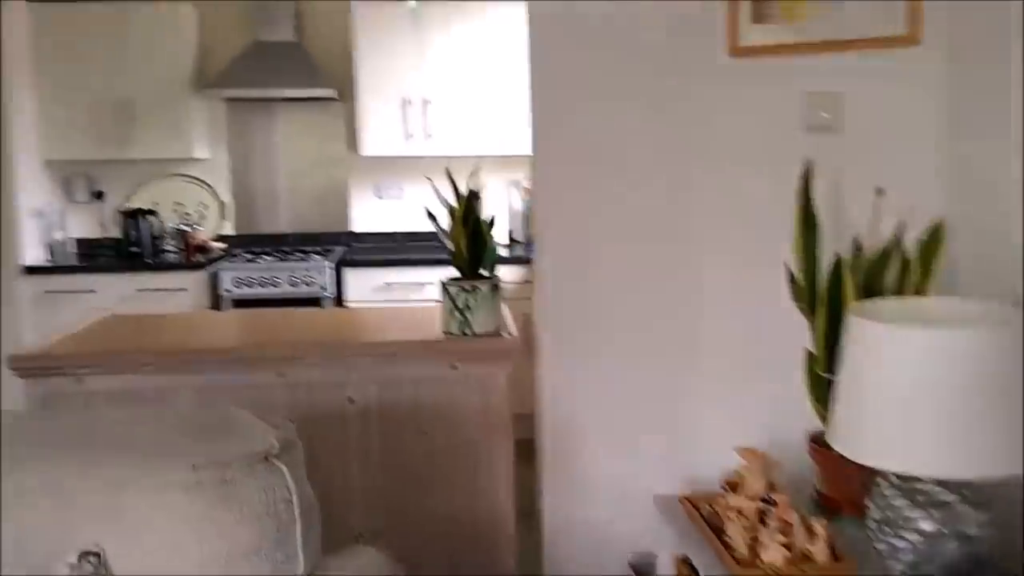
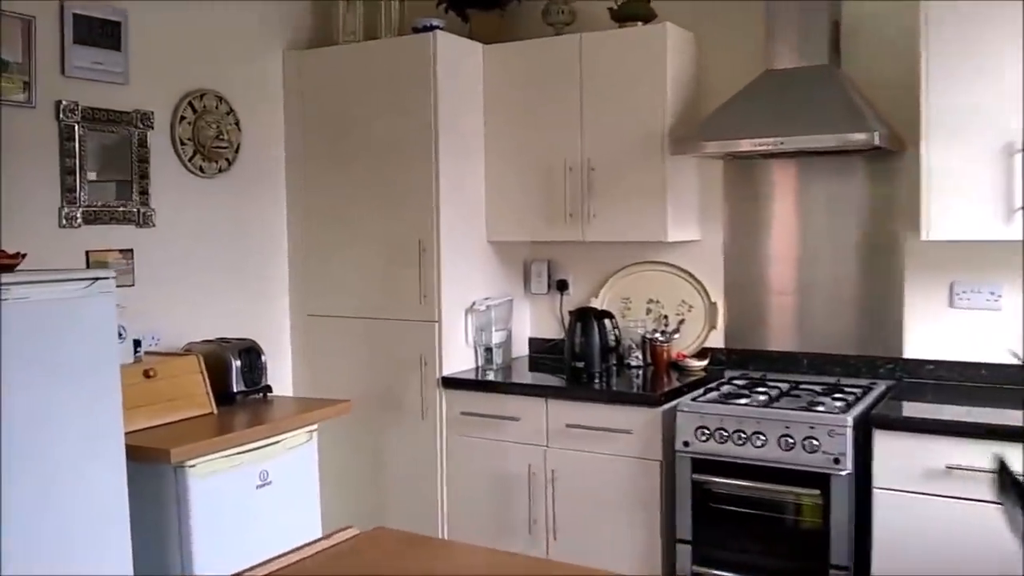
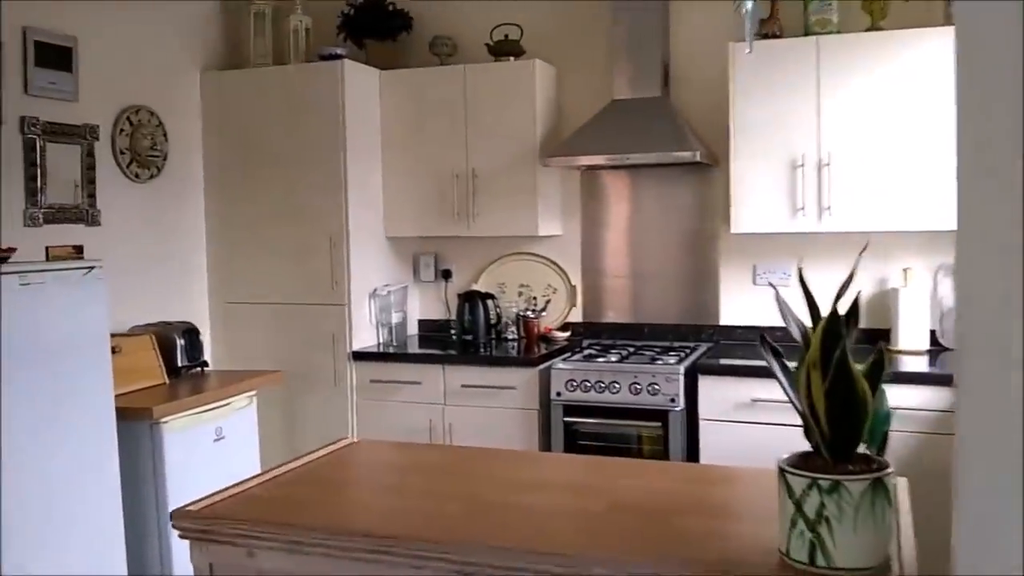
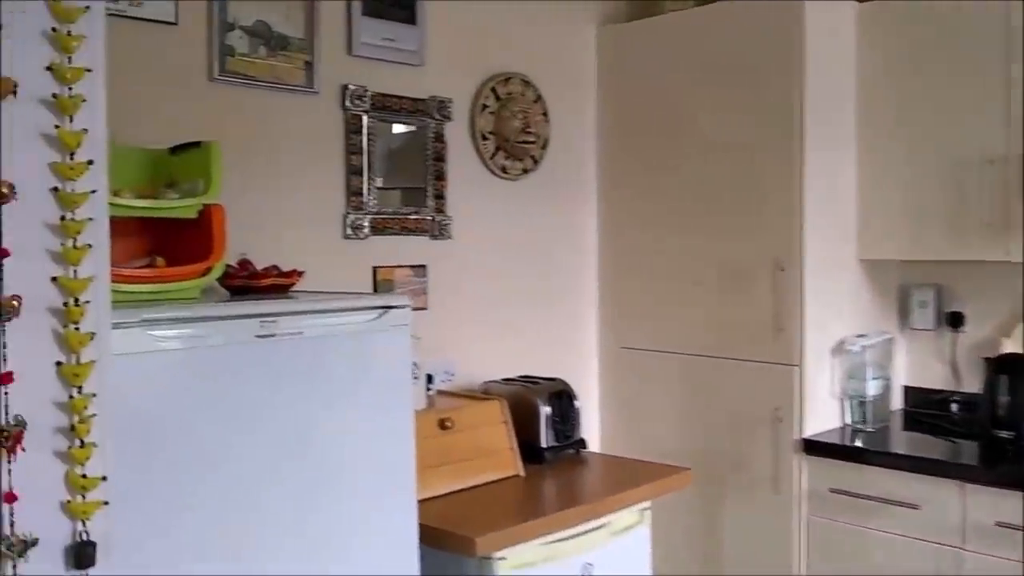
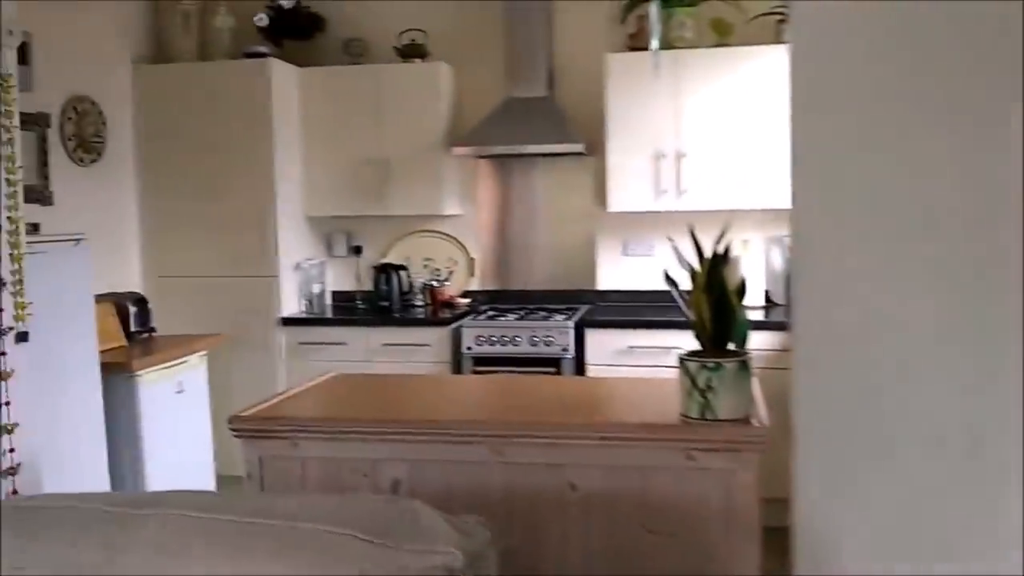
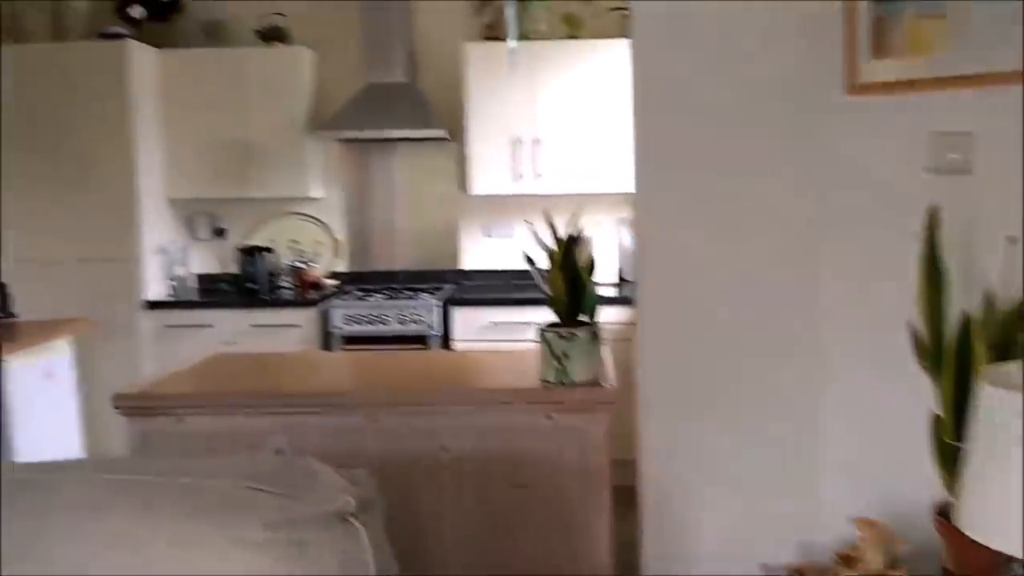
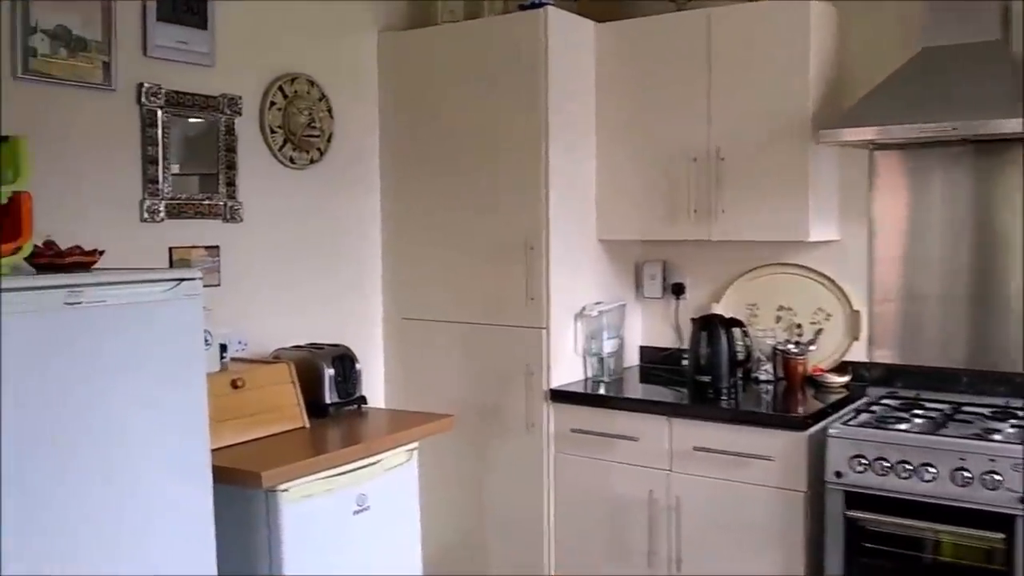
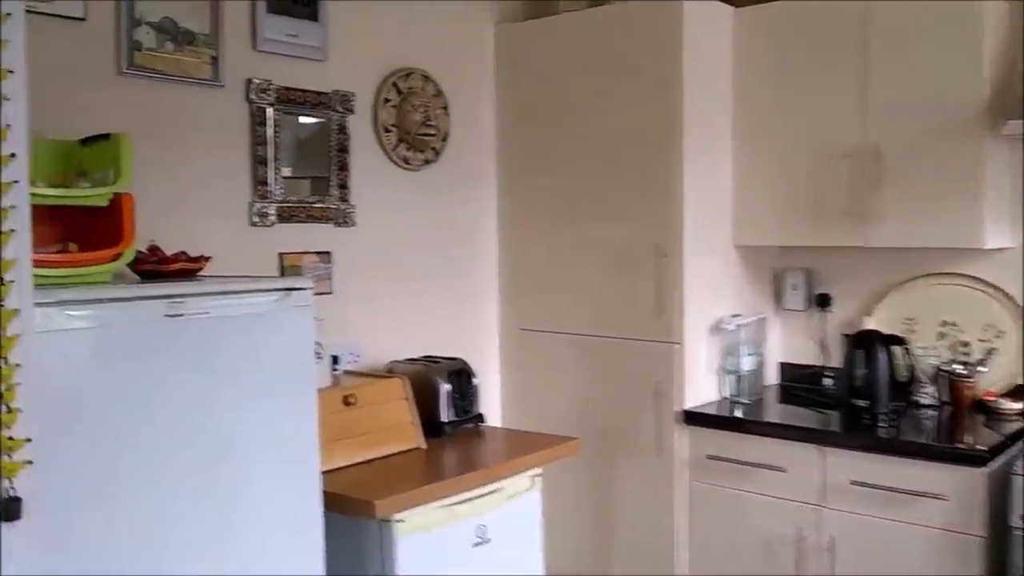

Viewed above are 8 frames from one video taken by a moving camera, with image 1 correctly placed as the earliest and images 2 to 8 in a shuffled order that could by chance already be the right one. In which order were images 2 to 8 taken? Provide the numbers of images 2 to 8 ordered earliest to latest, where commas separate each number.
6, 5, 3, 2, 7, 8, 4
